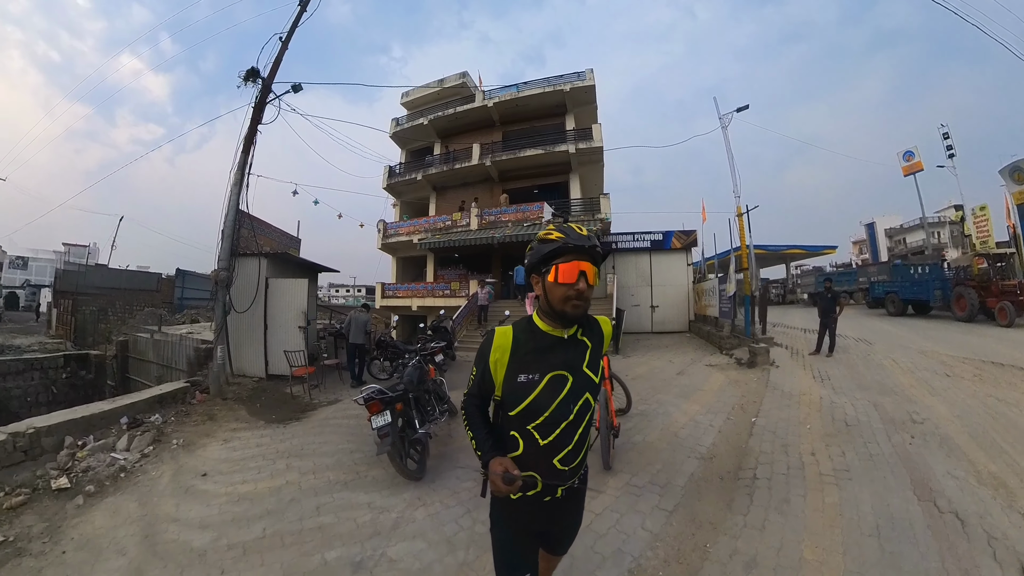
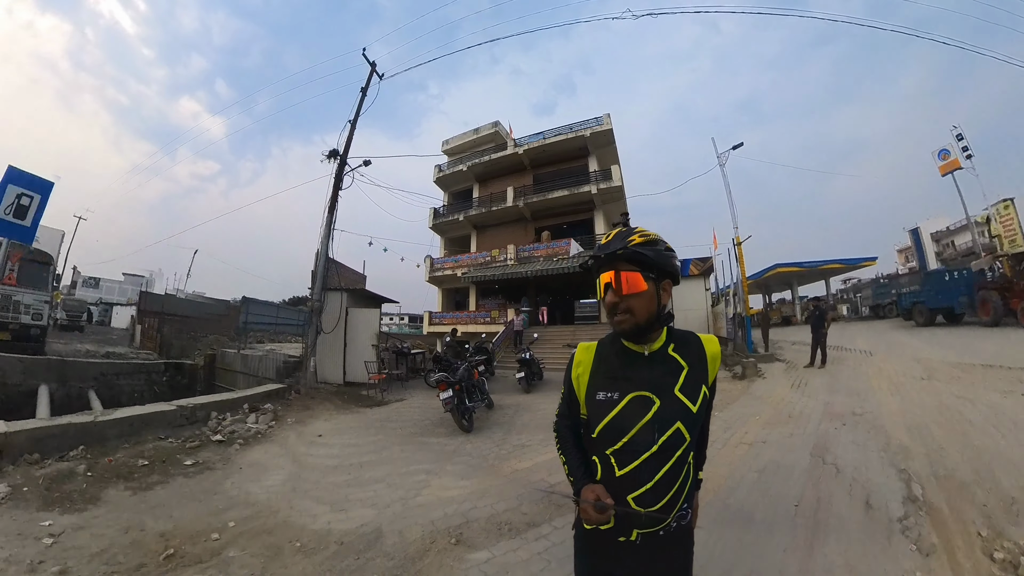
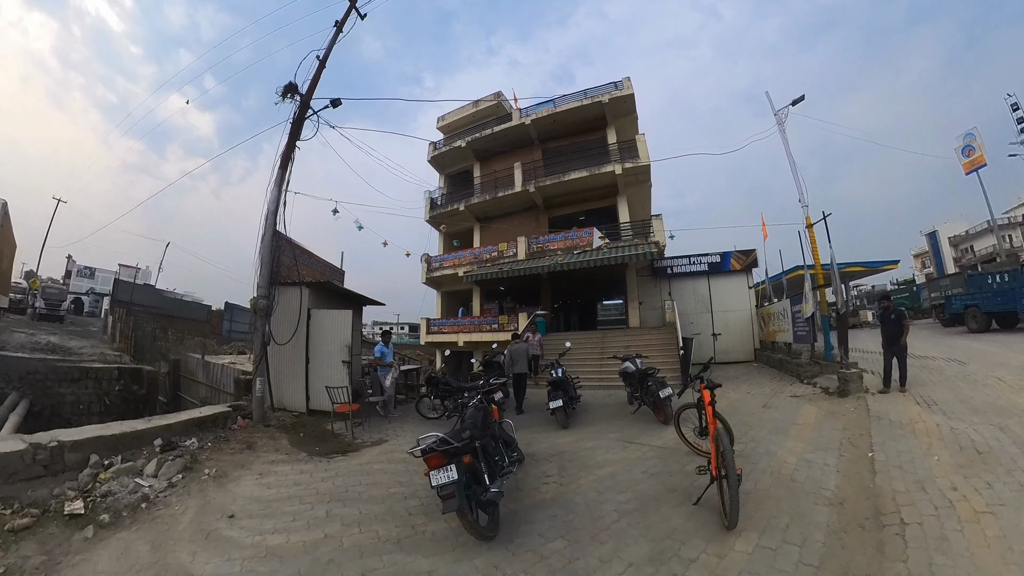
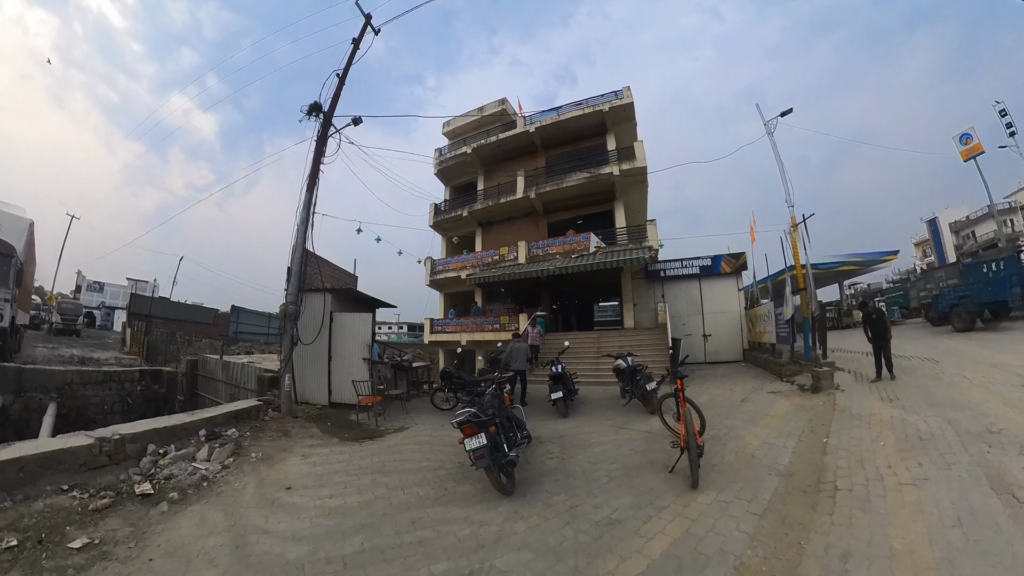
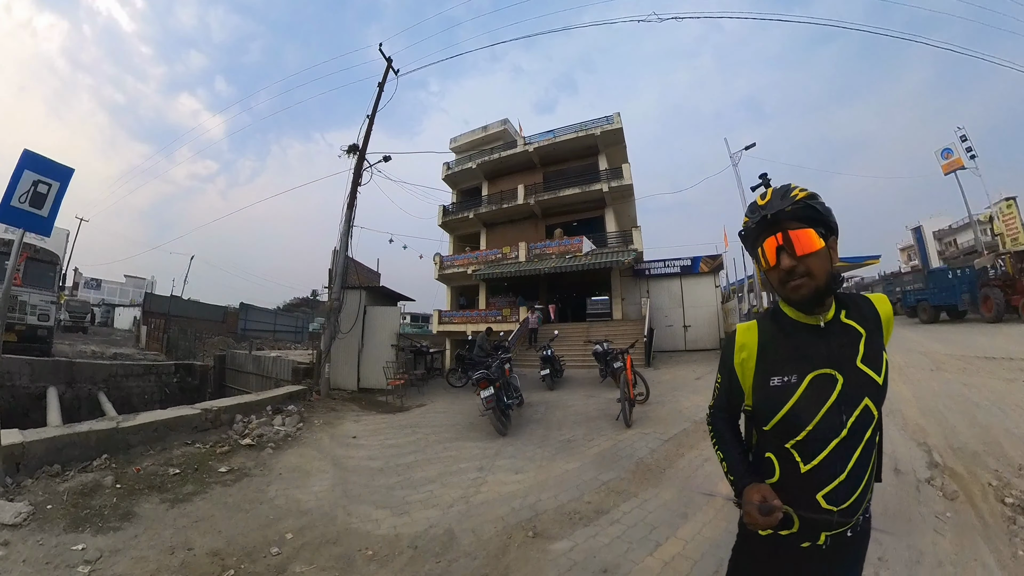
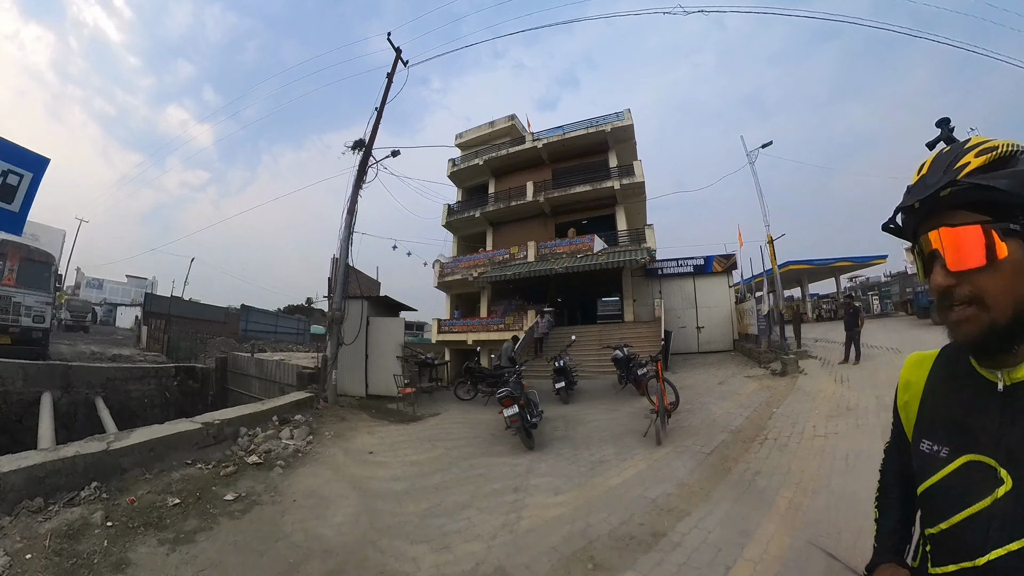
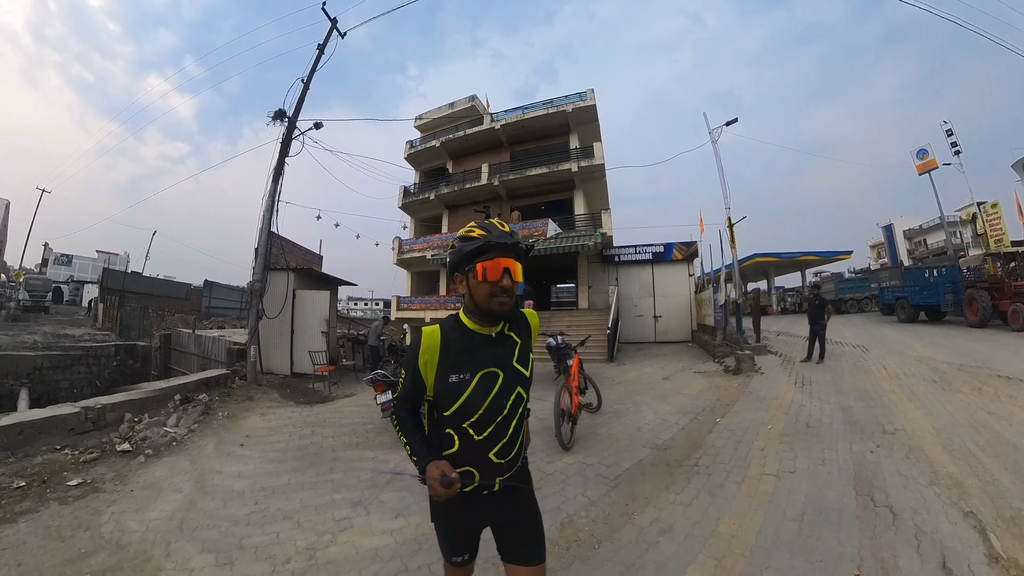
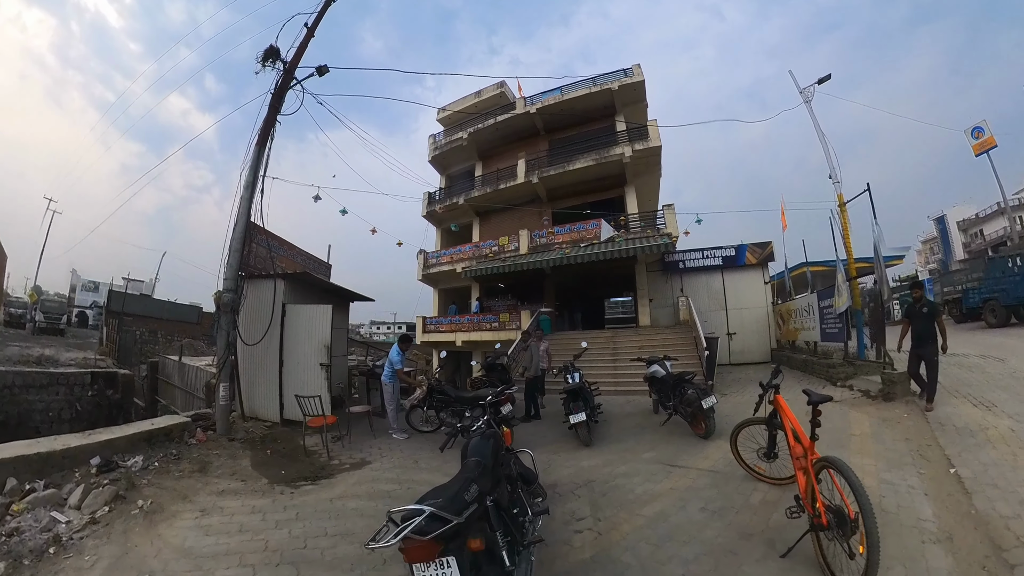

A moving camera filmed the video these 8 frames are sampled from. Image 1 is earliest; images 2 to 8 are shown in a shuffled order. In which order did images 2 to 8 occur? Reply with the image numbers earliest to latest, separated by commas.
7, 2, 5, 6, 4, 3, 8
